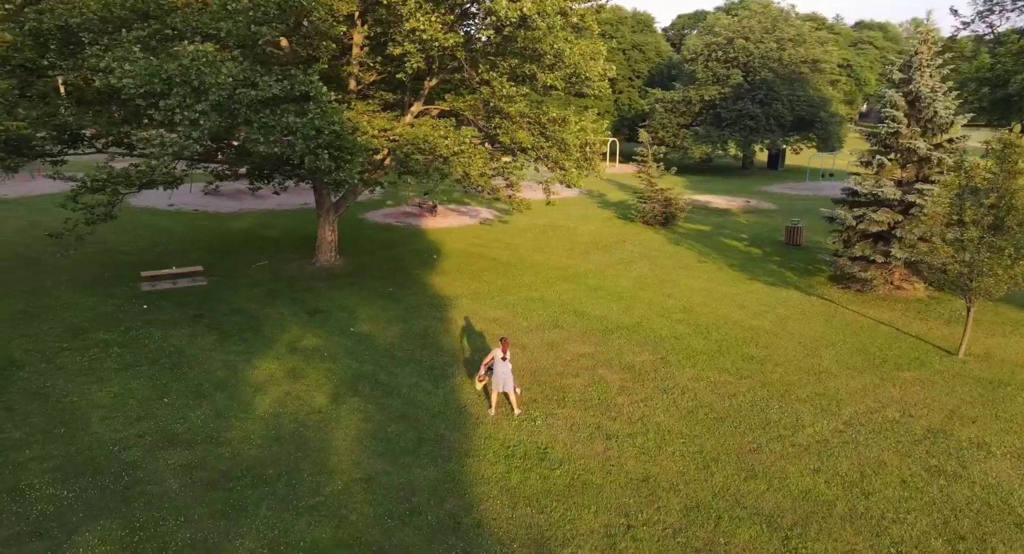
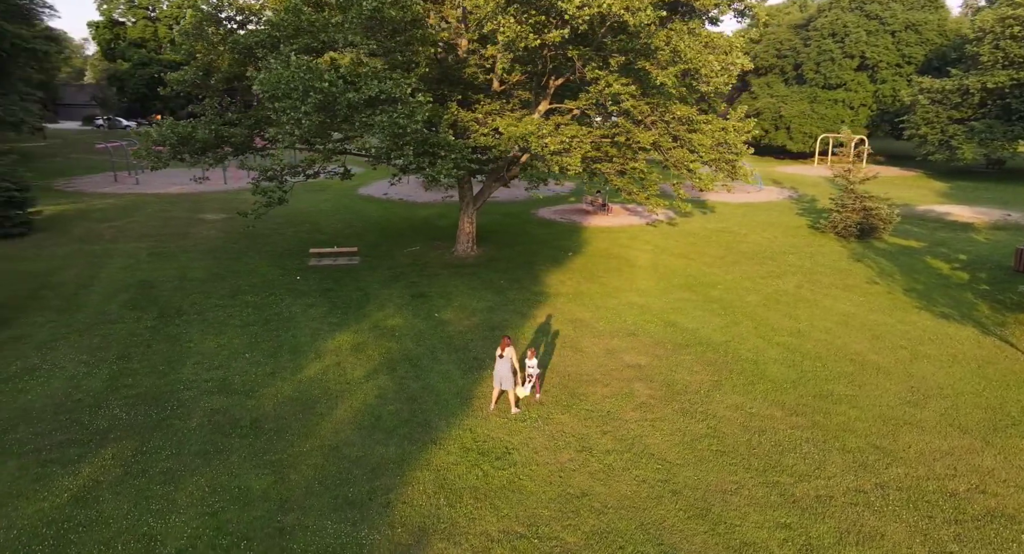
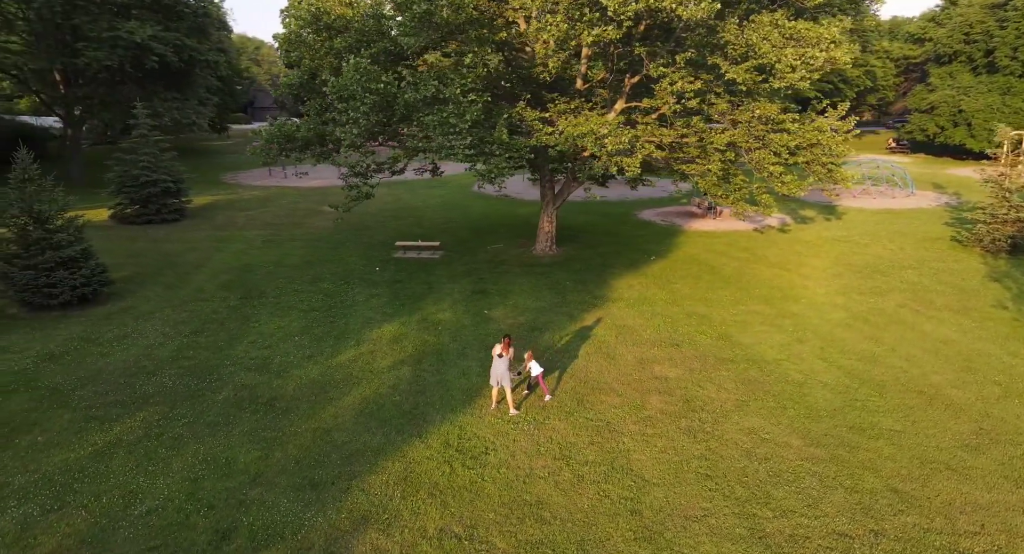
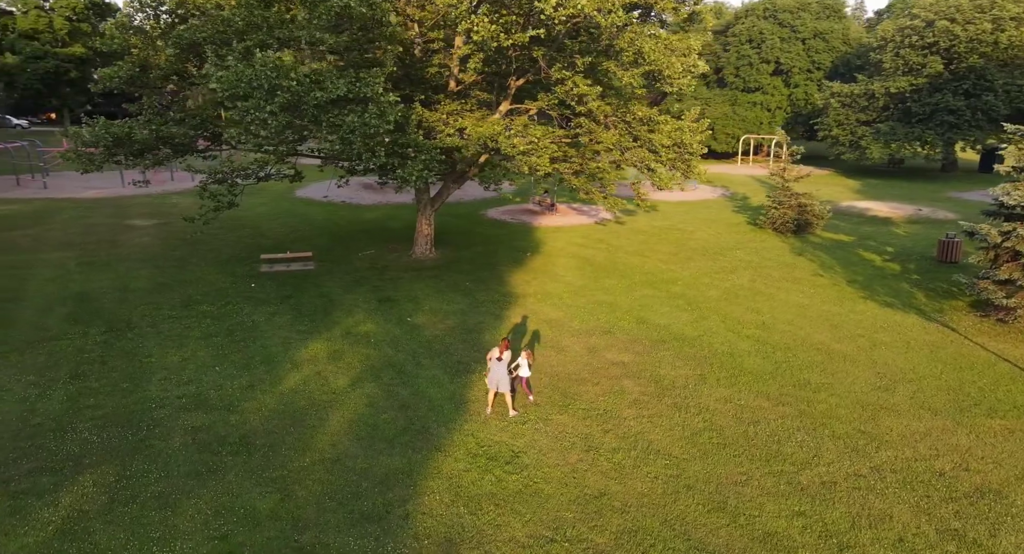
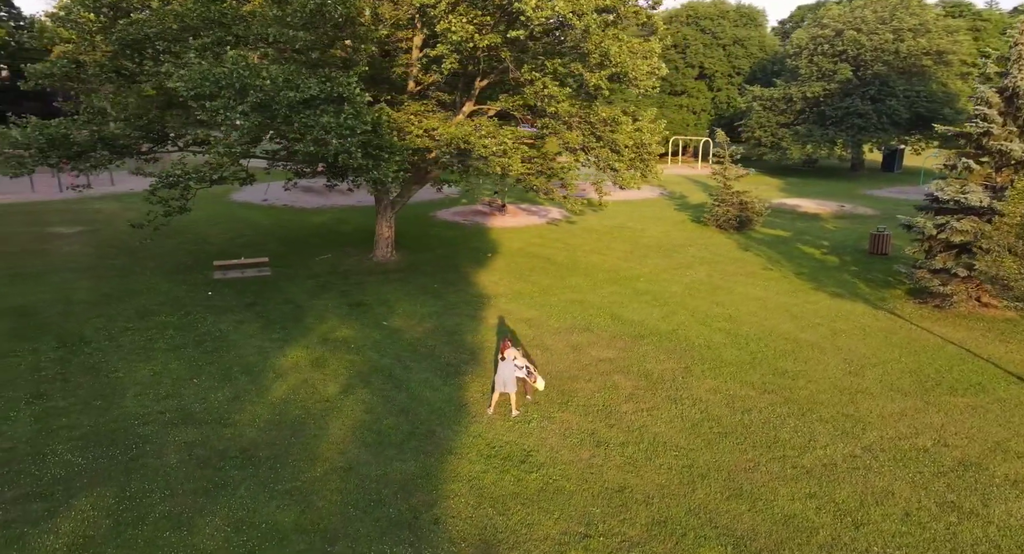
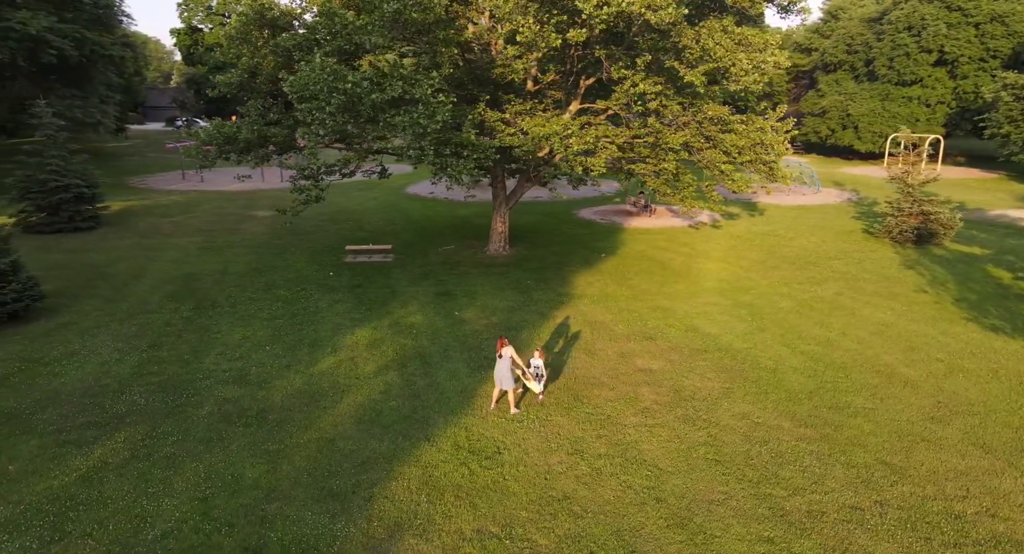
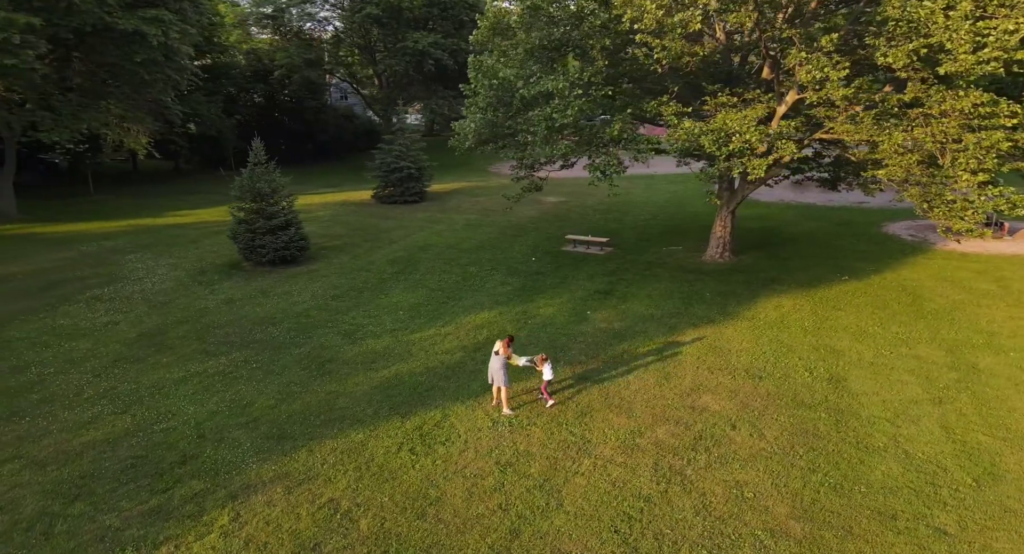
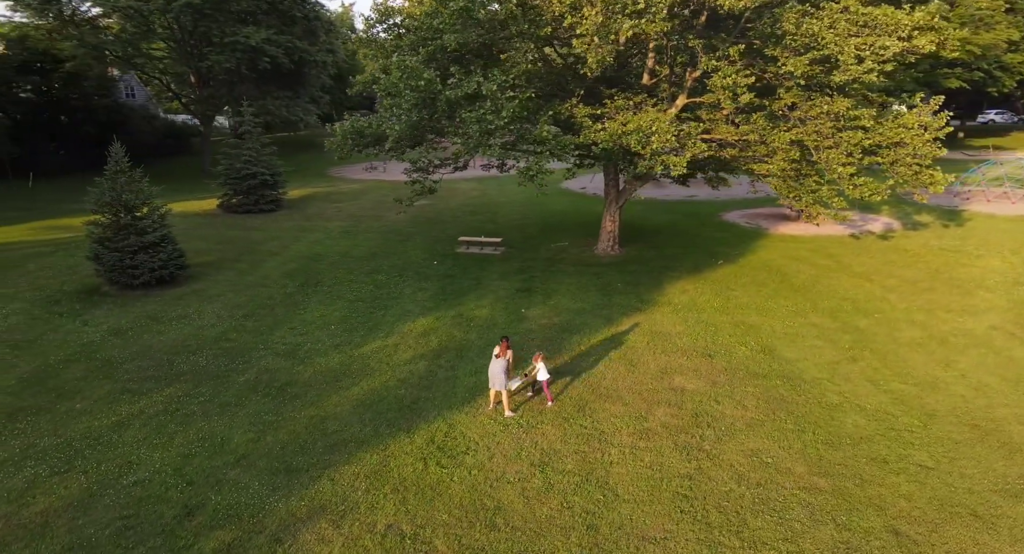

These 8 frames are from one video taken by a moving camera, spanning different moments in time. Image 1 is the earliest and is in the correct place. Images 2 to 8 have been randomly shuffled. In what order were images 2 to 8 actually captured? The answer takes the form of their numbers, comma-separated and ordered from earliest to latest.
5, 4, 2, 6, 3, 8, 7
